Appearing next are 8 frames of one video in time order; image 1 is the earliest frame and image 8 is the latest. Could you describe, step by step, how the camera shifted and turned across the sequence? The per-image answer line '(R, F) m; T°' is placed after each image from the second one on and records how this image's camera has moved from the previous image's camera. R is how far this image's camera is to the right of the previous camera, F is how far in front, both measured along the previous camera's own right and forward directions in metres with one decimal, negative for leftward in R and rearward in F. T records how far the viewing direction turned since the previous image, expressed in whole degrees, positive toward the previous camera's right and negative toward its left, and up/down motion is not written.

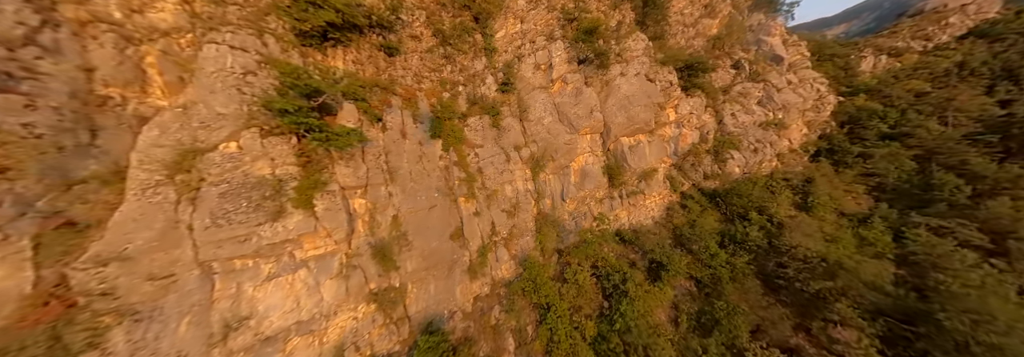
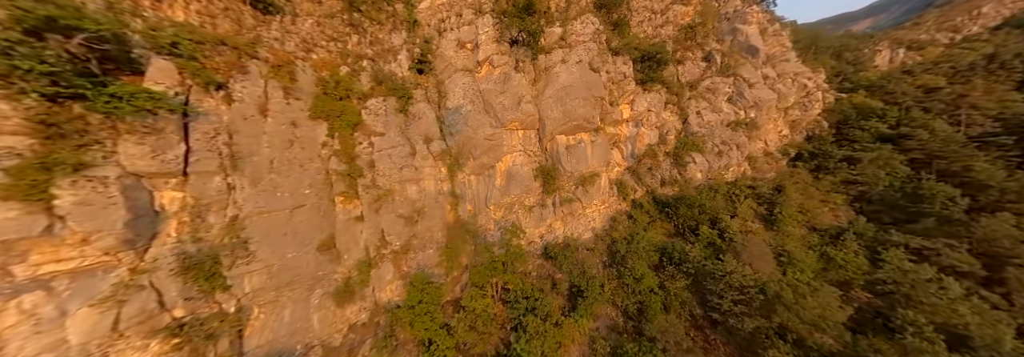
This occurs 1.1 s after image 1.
(+6.0, +2.9) m; 0°
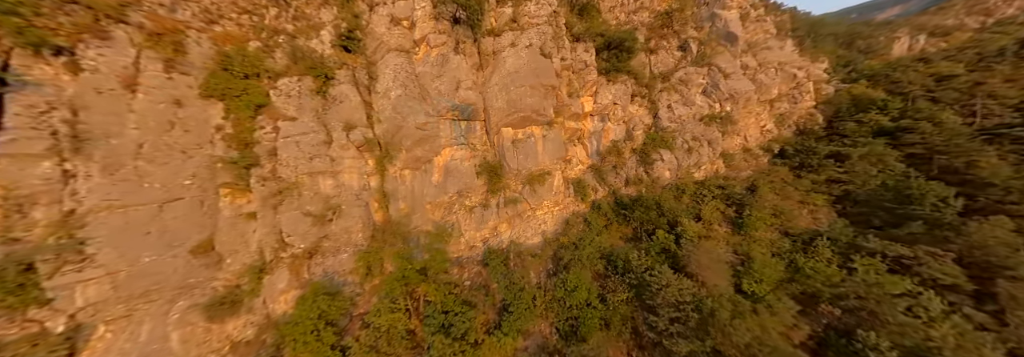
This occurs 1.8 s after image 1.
(+3.6, +1.9) m; +1°
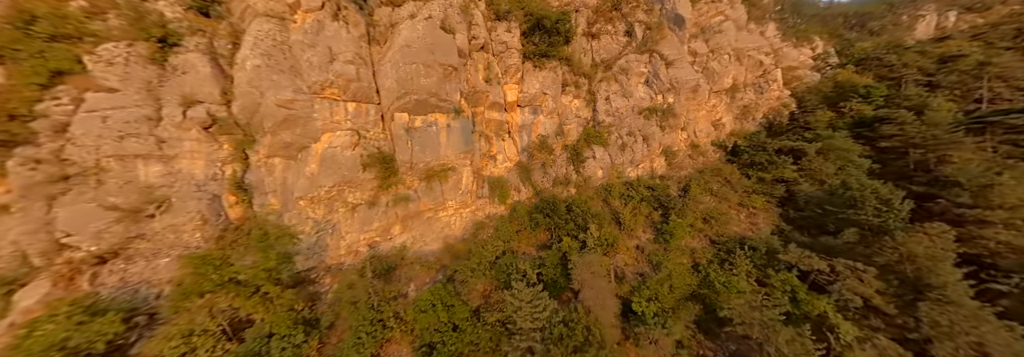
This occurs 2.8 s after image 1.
(+5.5, +2.1) m; +2°
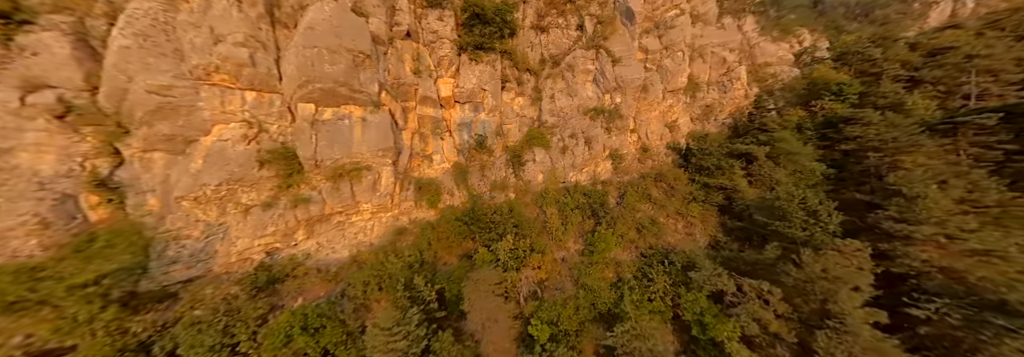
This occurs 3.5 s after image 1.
(+3.9, +1.2) m; +2°
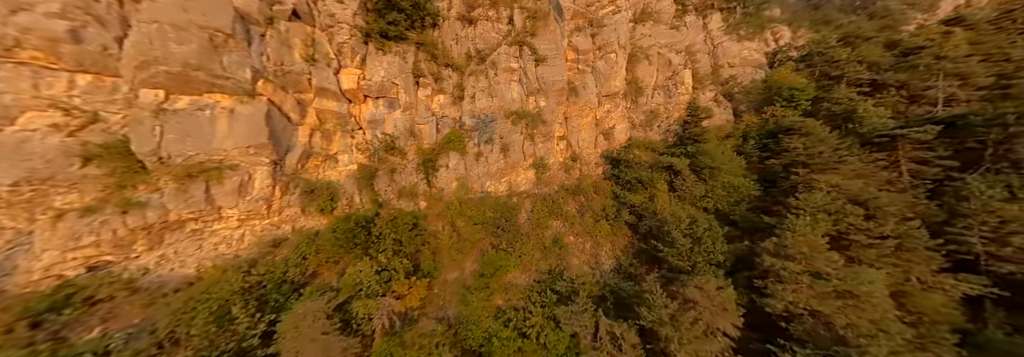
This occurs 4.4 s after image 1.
(+4.8, +1.4) m; +2°
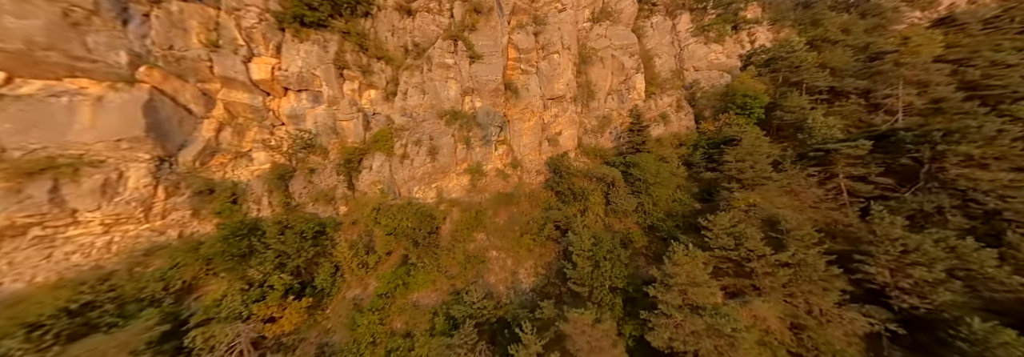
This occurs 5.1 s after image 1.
(+3.4, +1.0) m; +2°
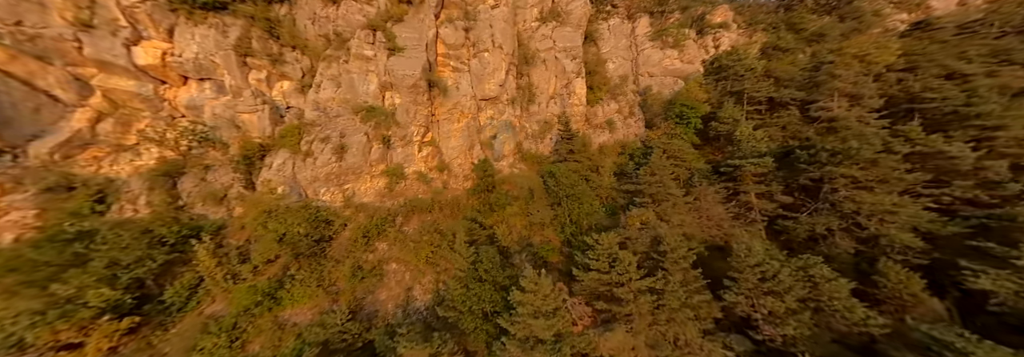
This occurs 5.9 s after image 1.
(+3.8, +0.9) m; +2°
